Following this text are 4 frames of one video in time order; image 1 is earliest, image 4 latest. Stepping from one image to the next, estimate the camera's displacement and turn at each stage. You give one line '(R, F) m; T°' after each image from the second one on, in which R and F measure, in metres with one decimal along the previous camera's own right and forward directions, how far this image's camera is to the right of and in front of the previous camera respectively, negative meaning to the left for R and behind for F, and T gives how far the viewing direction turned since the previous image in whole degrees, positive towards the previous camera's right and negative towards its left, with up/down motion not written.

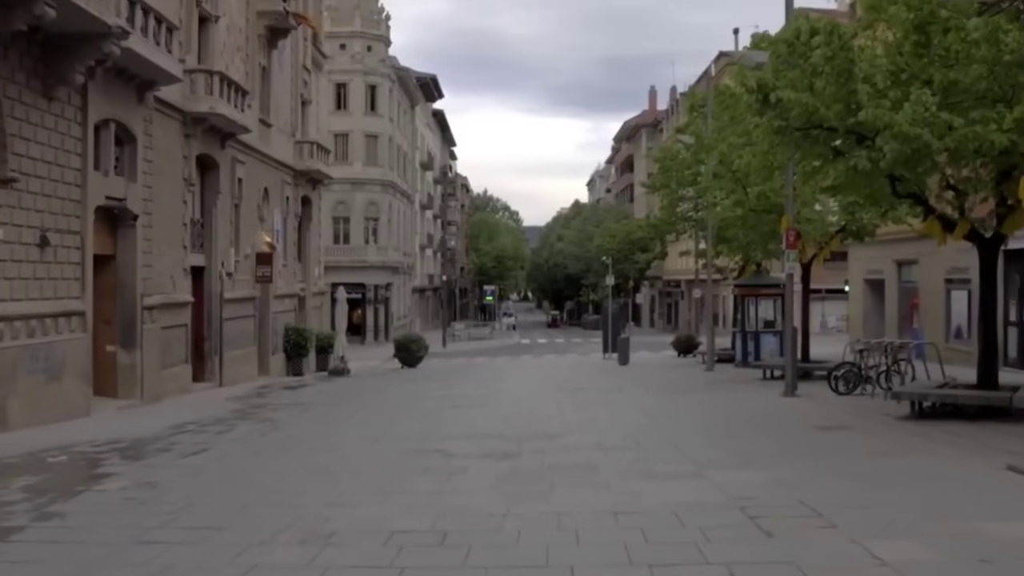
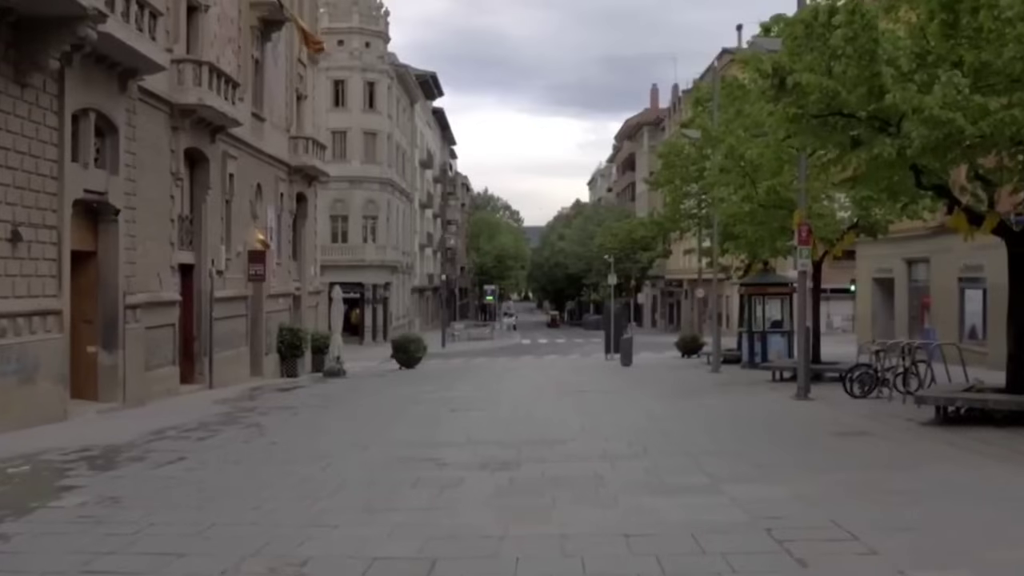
(0.0, +1.0) m; 0°
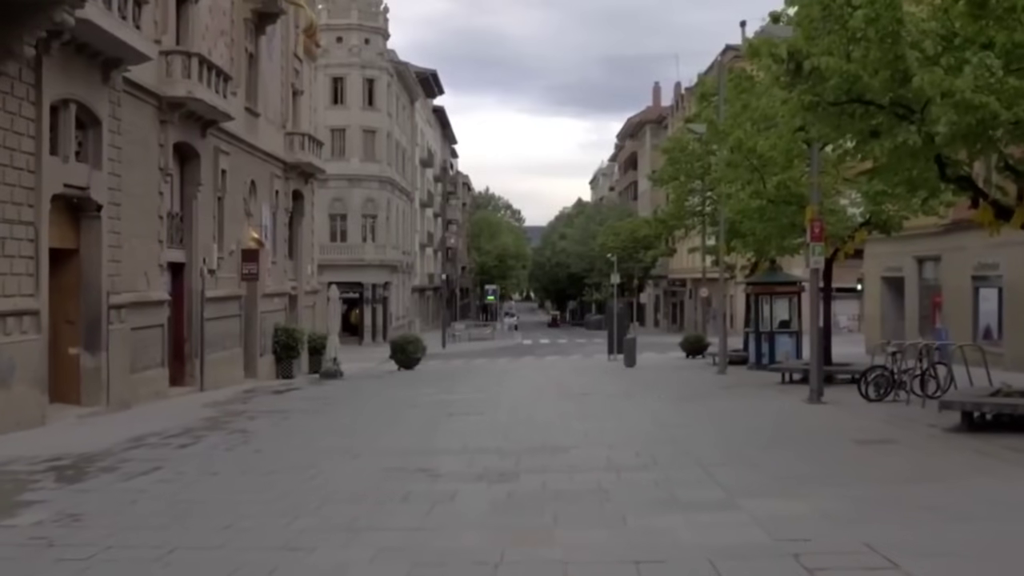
(0.0, +0.9) m; 0°
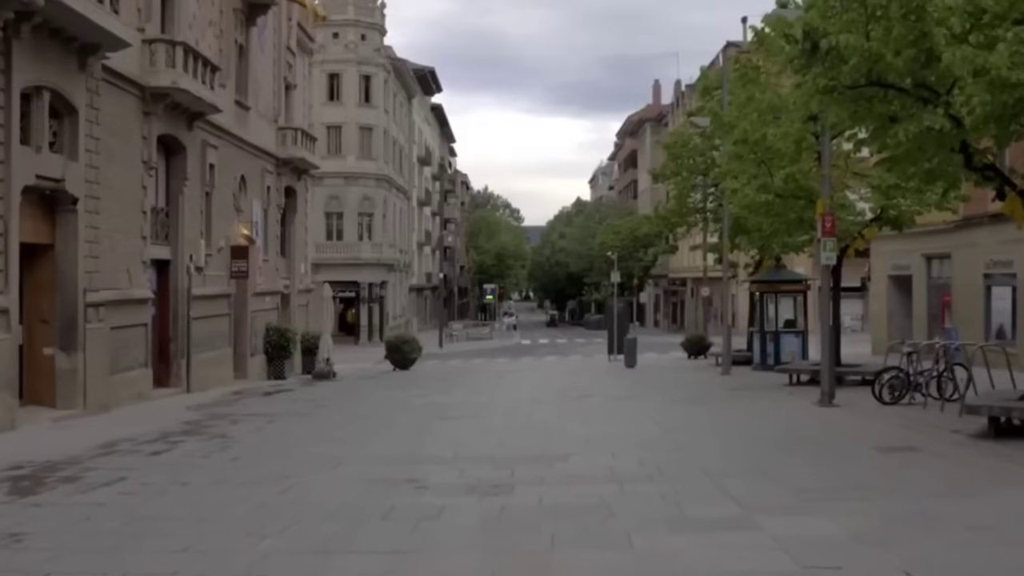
(0.0, +0.9) m; 0°
